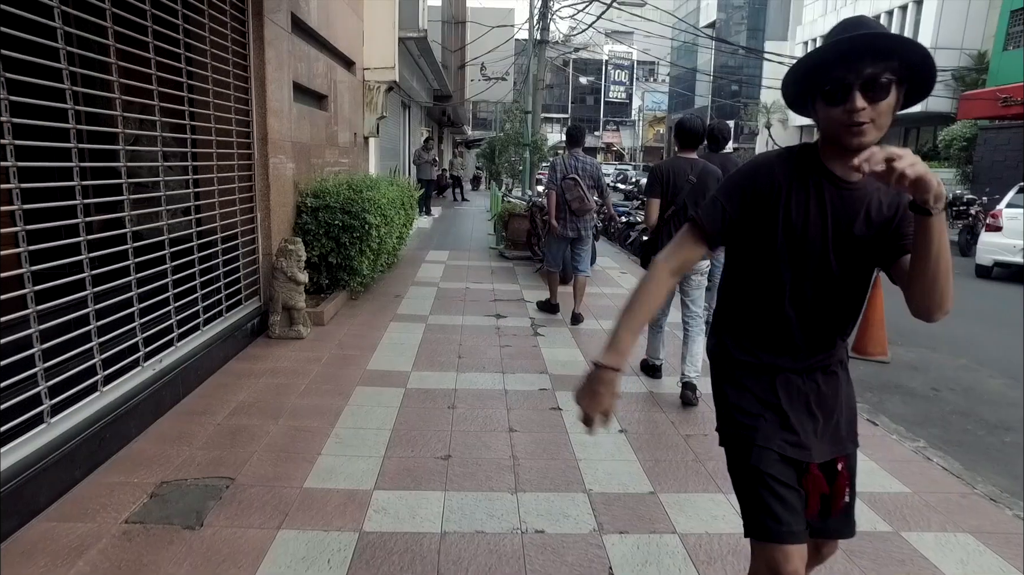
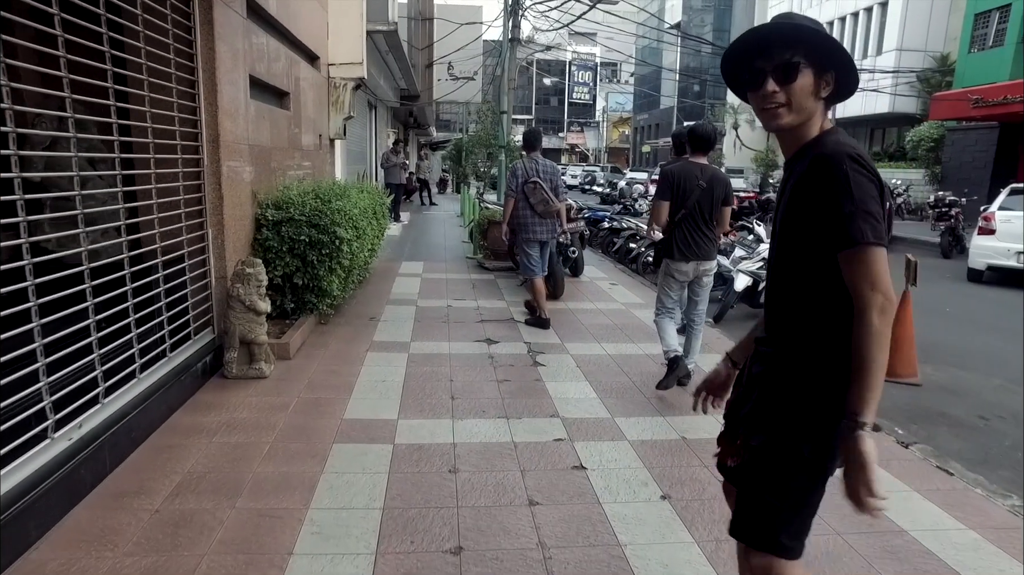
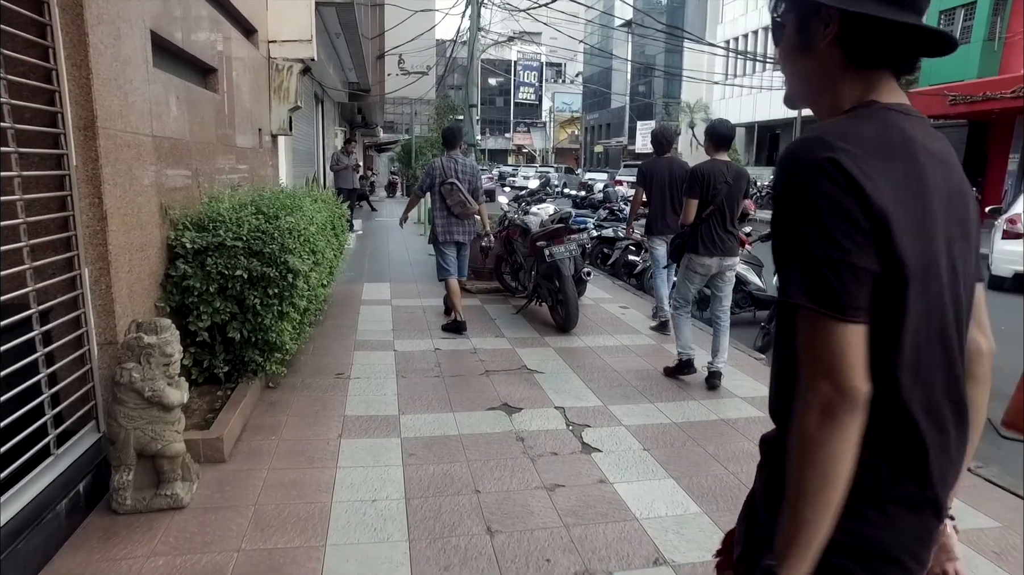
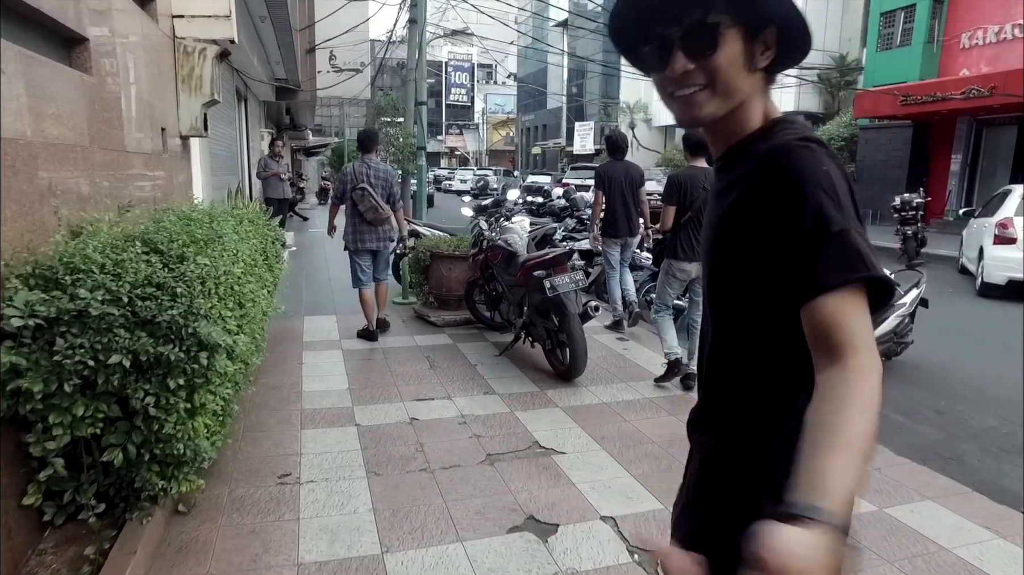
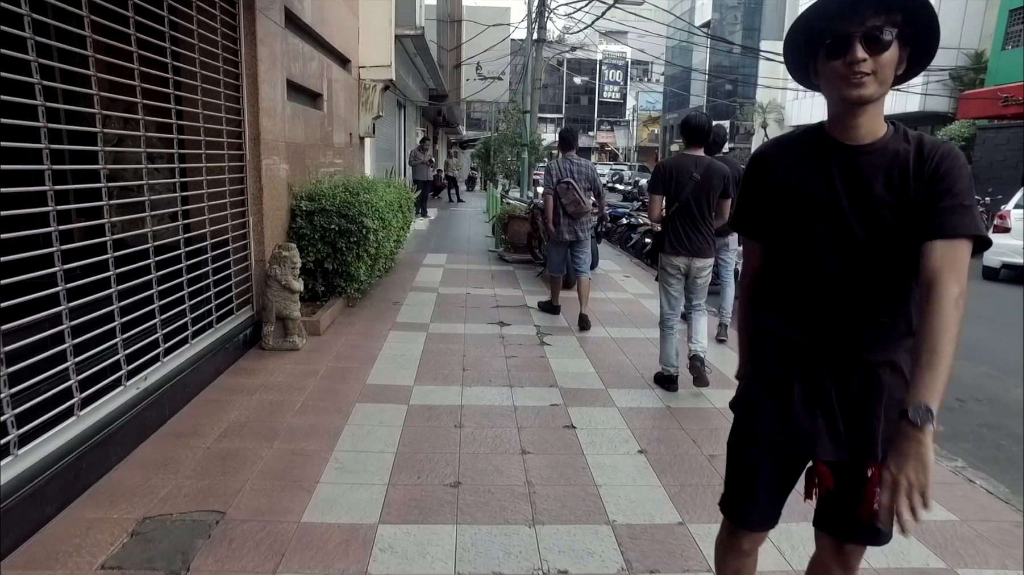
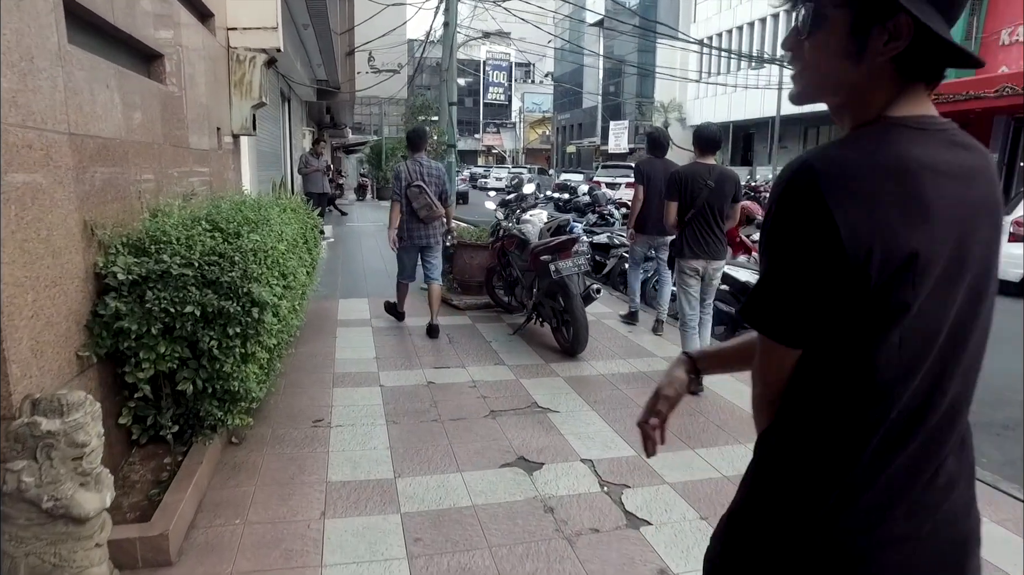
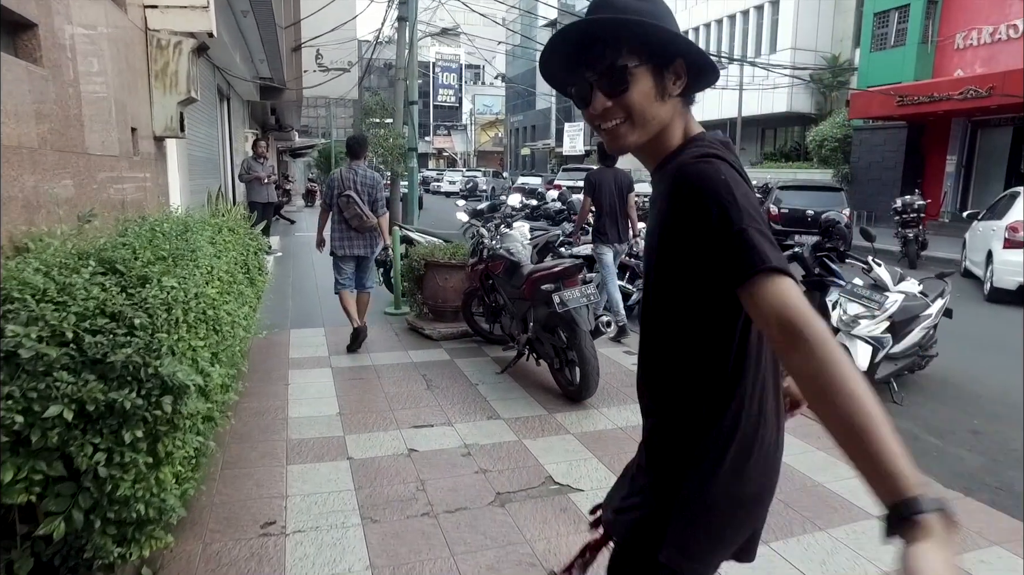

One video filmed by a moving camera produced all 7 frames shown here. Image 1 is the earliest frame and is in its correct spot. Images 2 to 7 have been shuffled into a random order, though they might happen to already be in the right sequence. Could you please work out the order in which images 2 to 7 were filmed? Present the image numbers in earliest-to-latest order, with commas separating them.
5, 2, 3, 6, 4, 7
